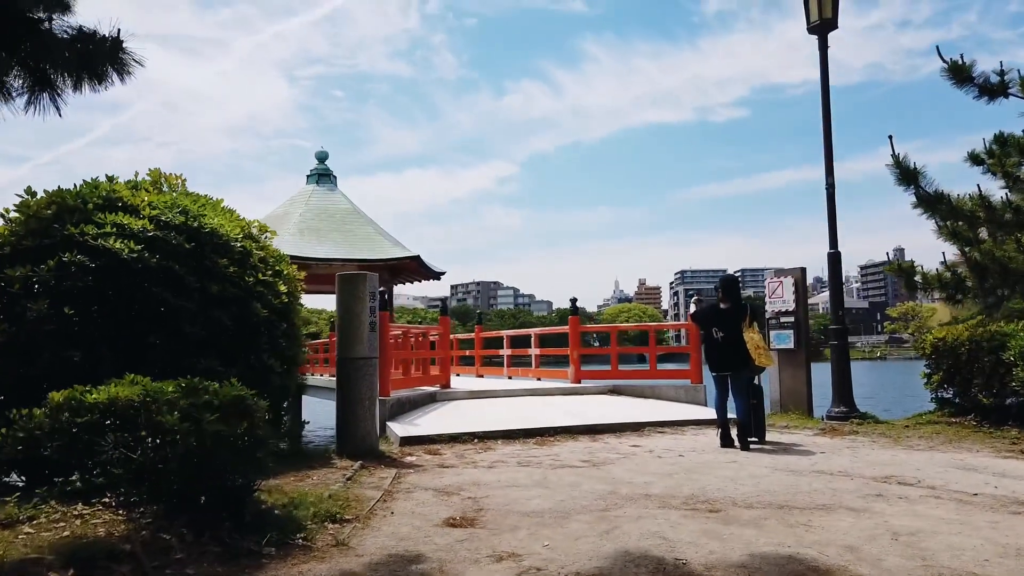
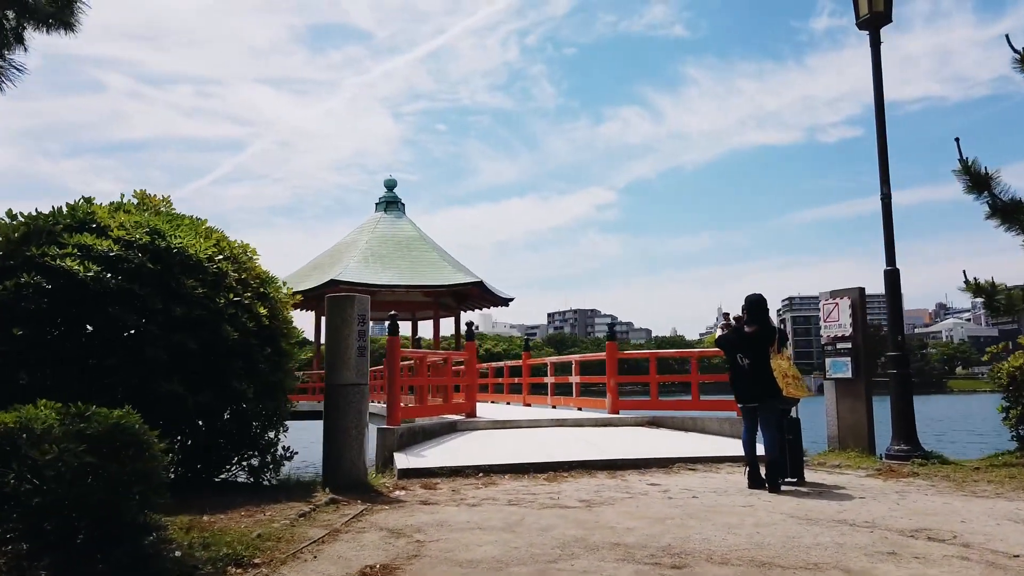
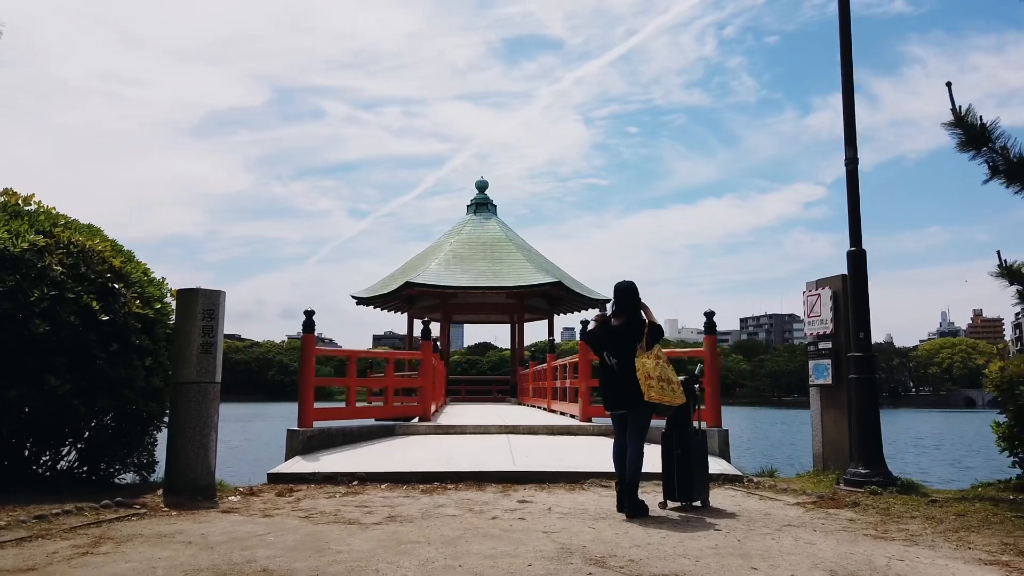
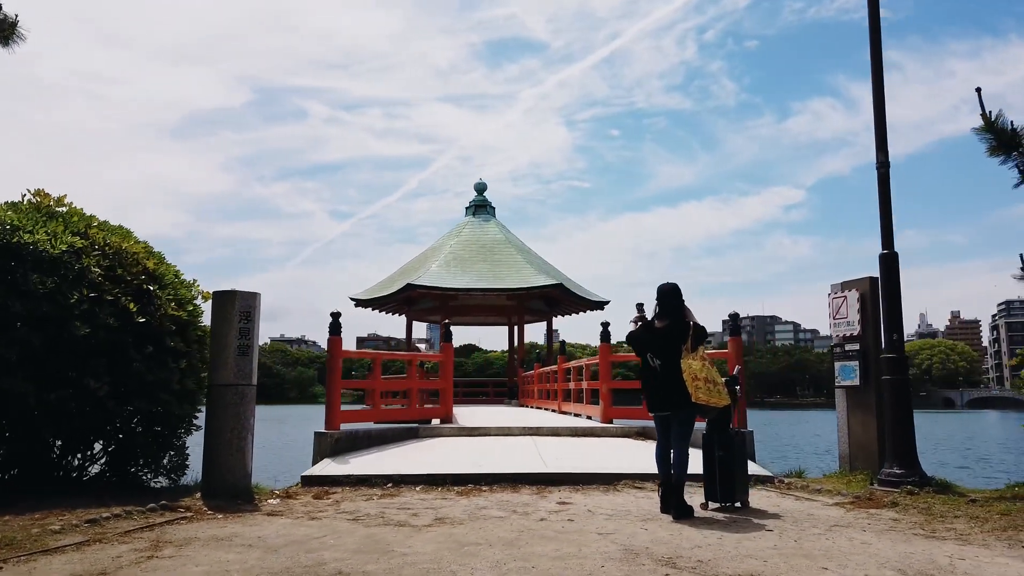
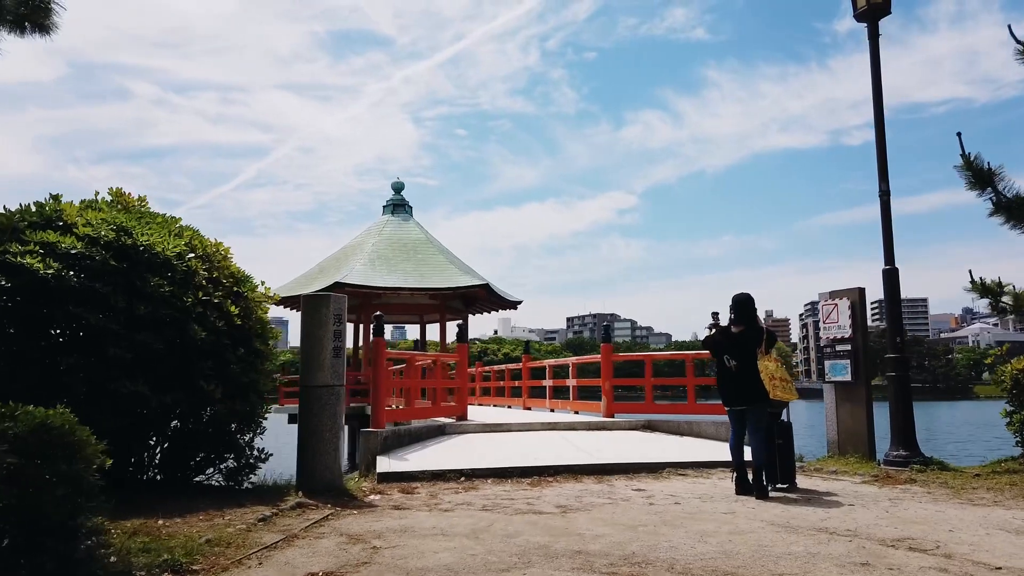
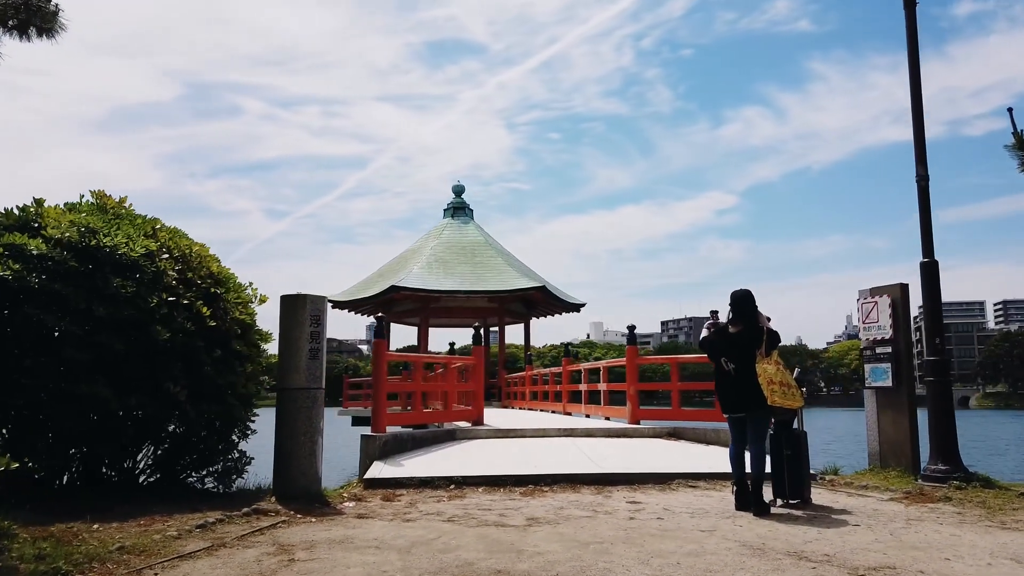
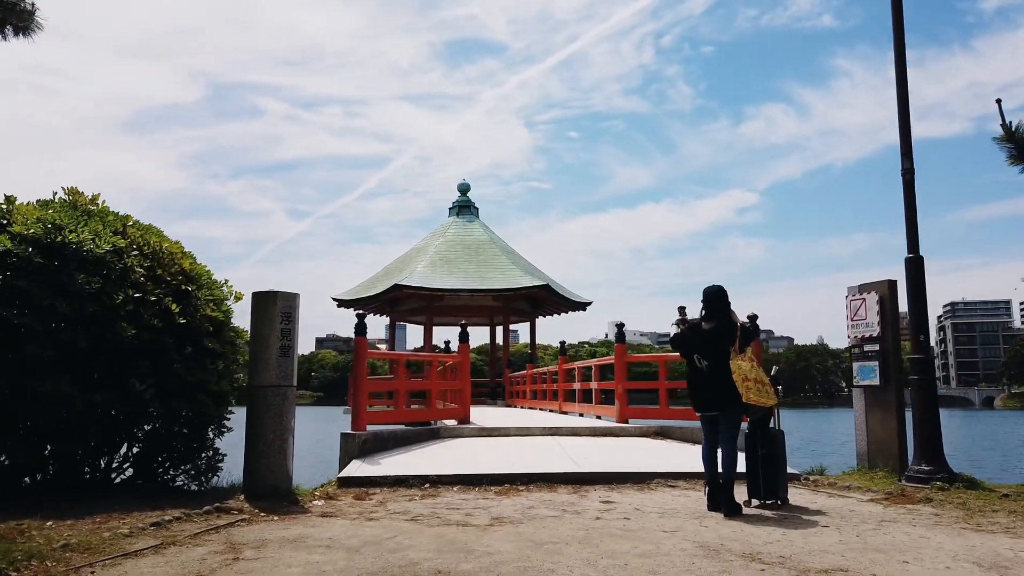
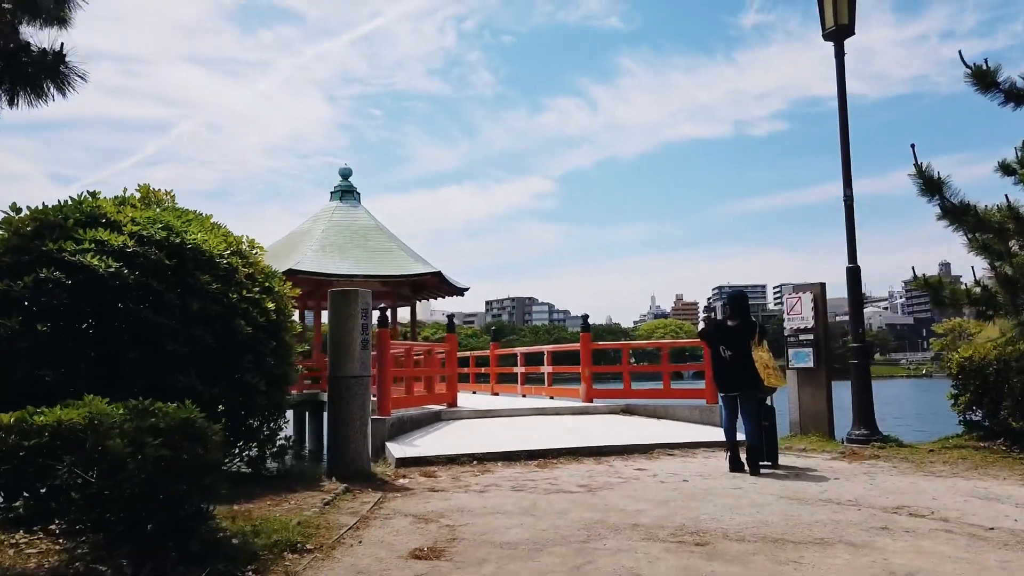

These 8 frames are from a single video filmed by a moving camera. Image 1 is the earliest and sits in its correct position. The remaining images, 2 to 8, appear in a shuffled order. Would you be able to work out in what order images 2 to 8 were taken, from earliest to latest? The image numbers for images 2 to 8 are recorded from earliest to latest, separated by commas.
8, 2, 5, 6, 7, 4, 3
